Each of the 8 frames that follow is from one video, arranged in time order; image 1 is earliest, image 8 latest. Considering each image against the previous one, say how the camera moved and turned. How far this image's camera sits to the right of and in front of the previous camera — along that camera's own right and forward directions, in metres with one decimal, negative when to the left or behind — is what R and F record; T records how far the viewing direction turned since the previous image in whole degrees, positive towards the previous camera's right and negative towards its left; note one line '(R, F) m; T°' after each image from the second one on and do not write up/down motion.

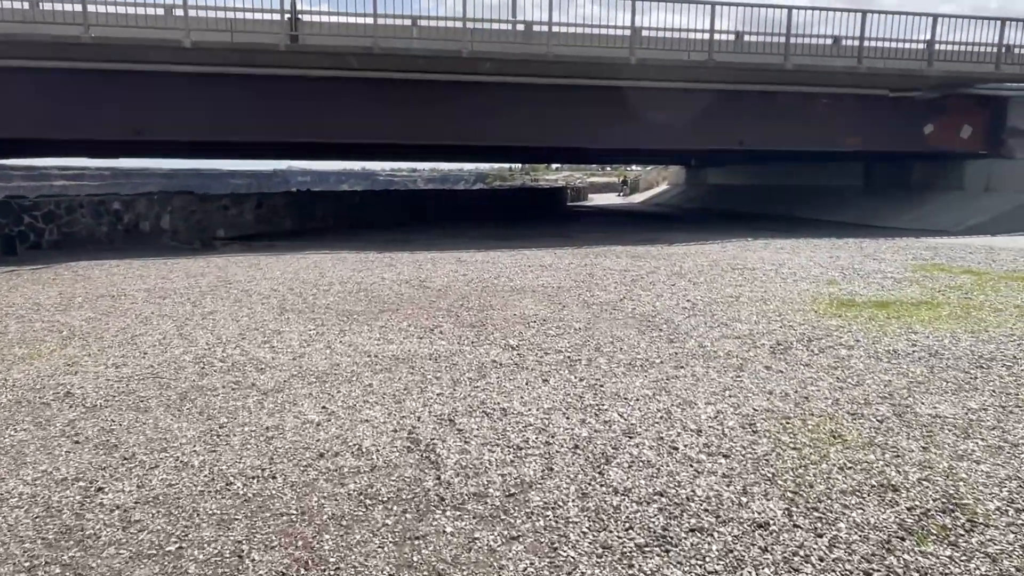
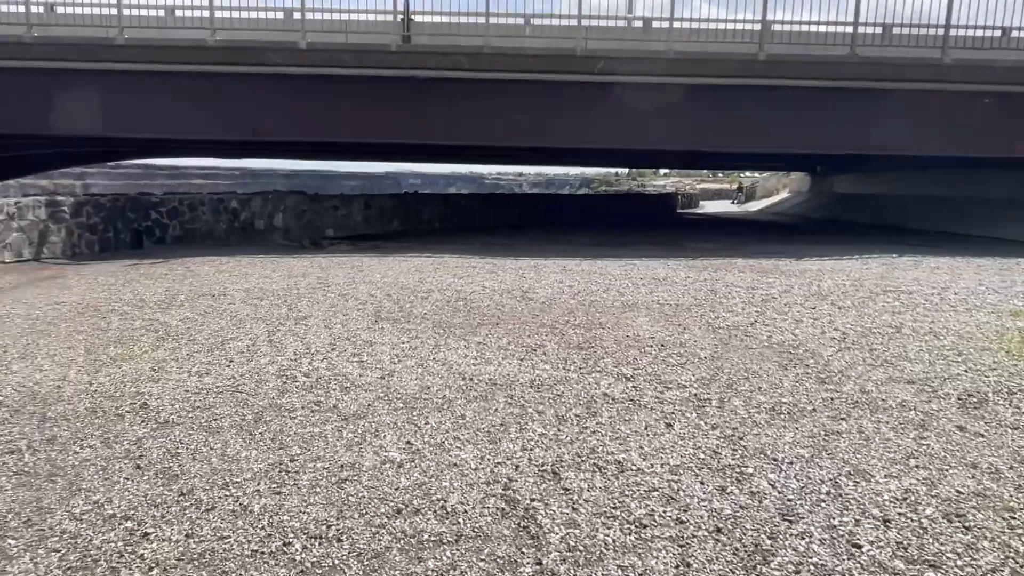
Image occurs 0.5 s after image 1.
(-0.1, +0.7) m; -9°
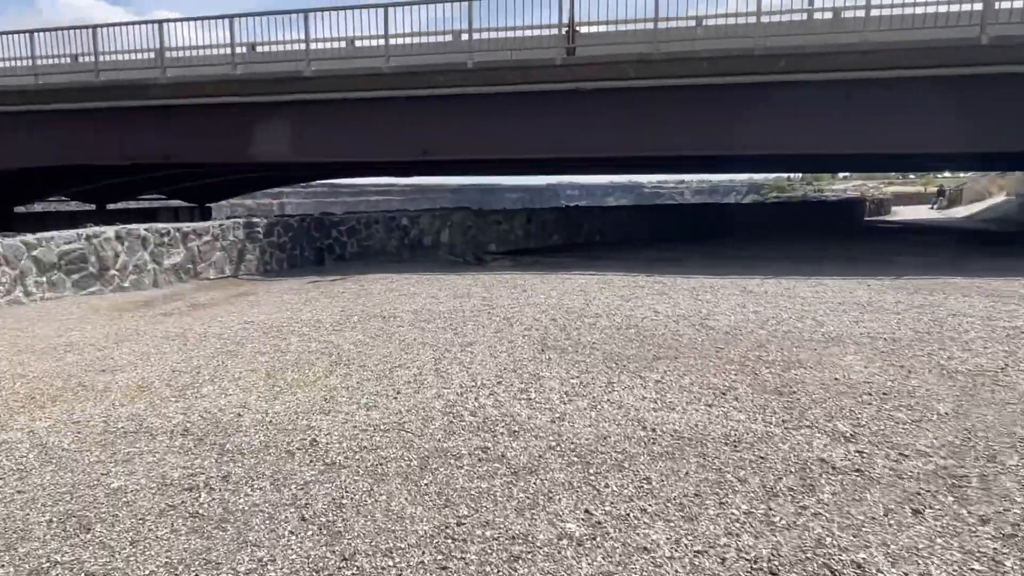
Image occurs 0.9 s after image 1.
(-0.2, +0.5) m; -13°
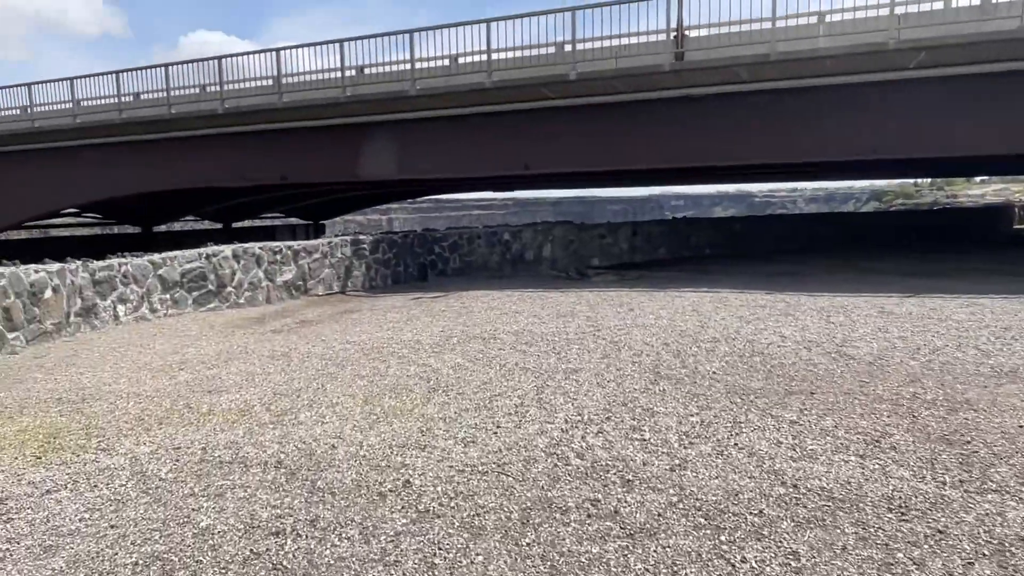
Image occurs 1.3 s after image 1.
(-0.1, +0.4) m; -9°
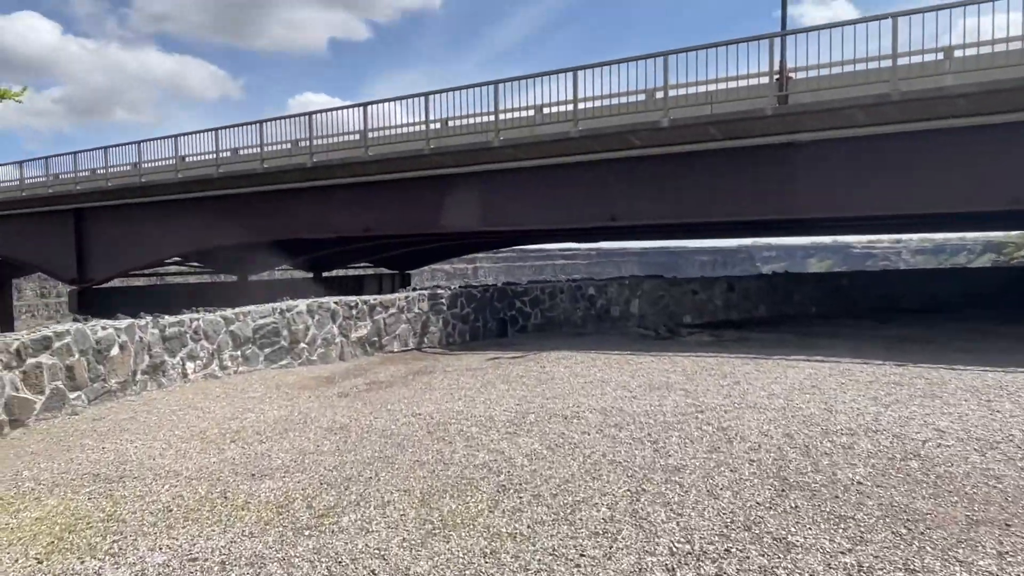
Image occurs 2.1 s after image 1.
(0.0, +0.9) m; -7°
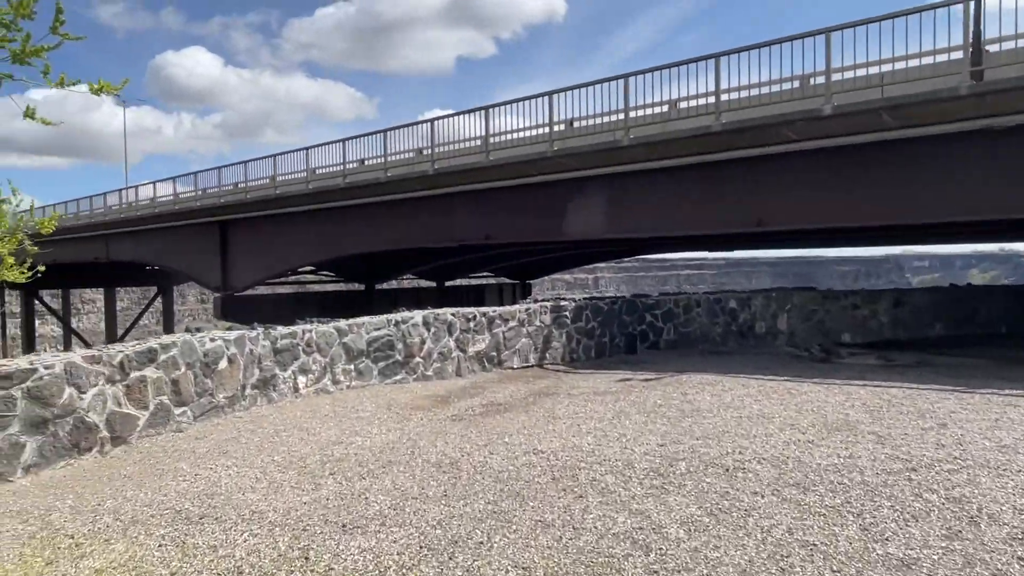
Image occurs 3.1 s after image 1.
(-0.2, +1.1) m; -10°
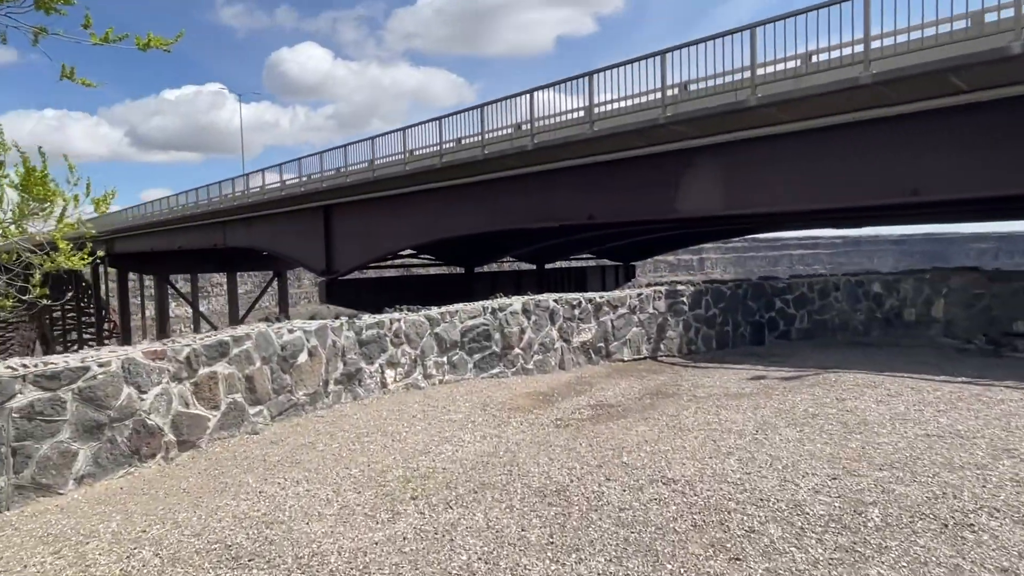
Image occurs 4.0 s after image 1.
(-0.1, +1.2) m; -9°
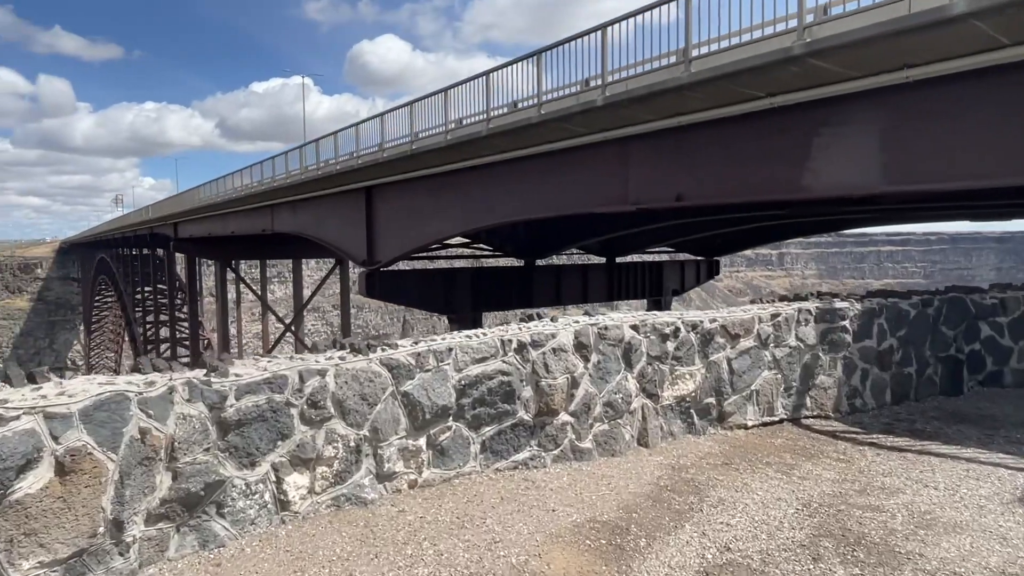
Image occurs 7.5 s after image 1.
(+0.2, +4.2) m; -6°
